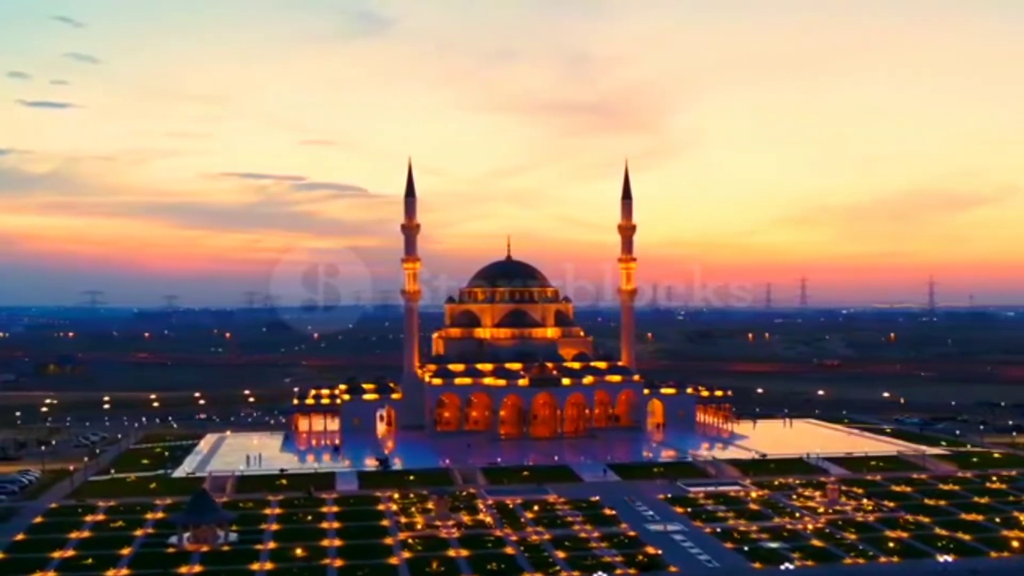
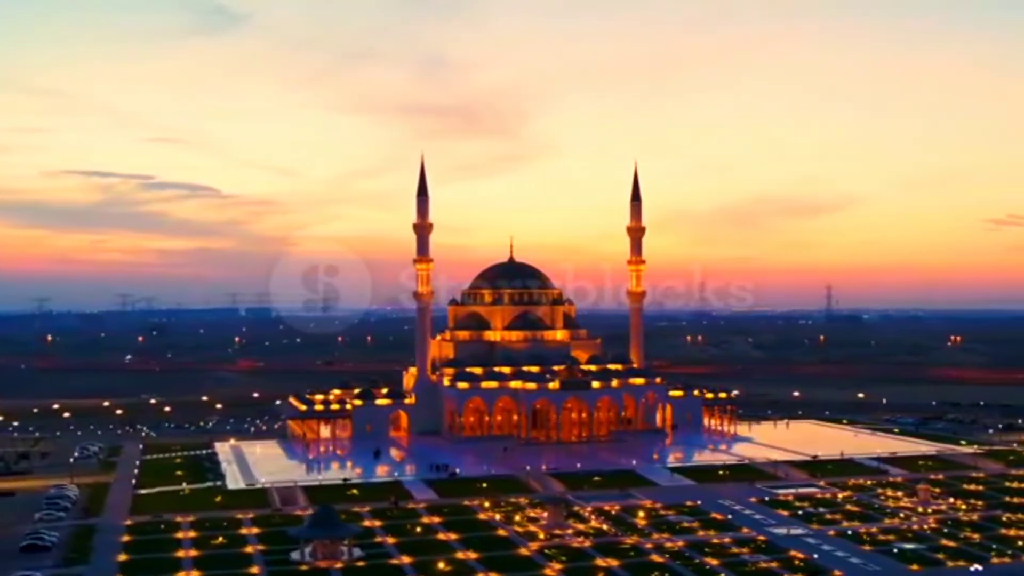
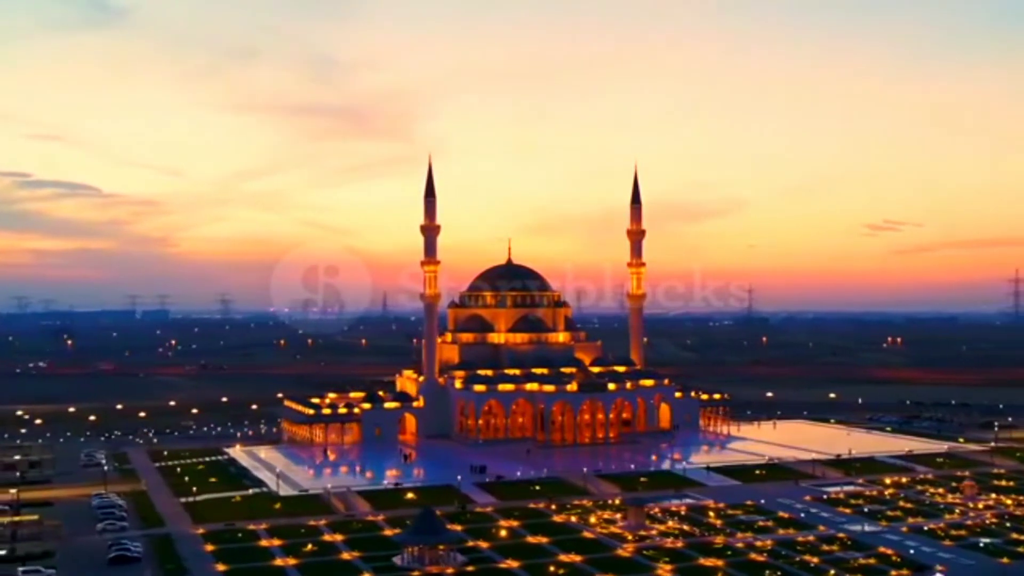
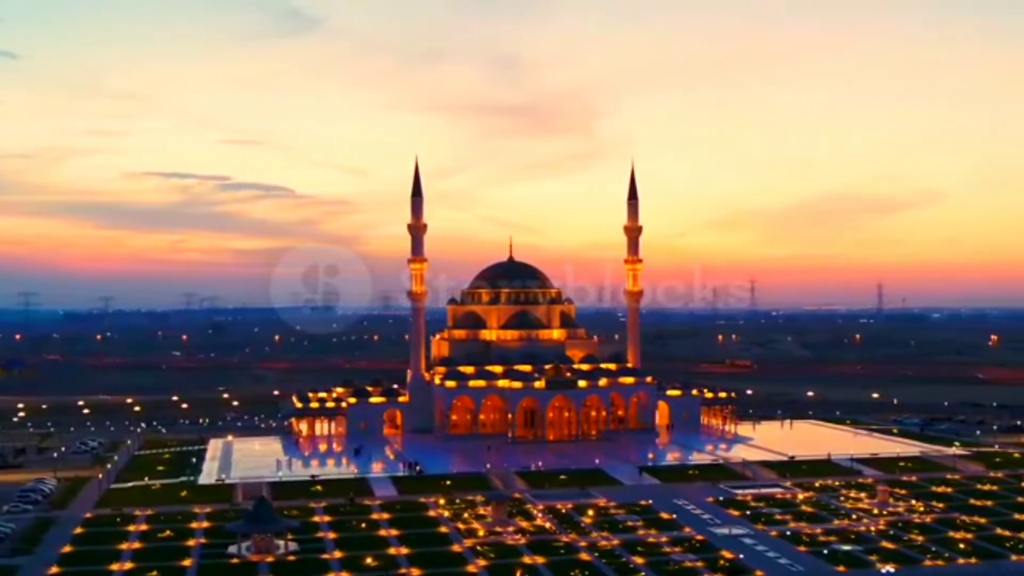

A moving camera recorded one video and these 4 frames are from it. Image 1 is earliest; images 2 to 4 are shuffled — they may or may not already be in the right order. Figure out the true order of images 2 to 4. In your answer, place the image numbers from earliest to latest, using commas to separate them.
4, 2, 3
